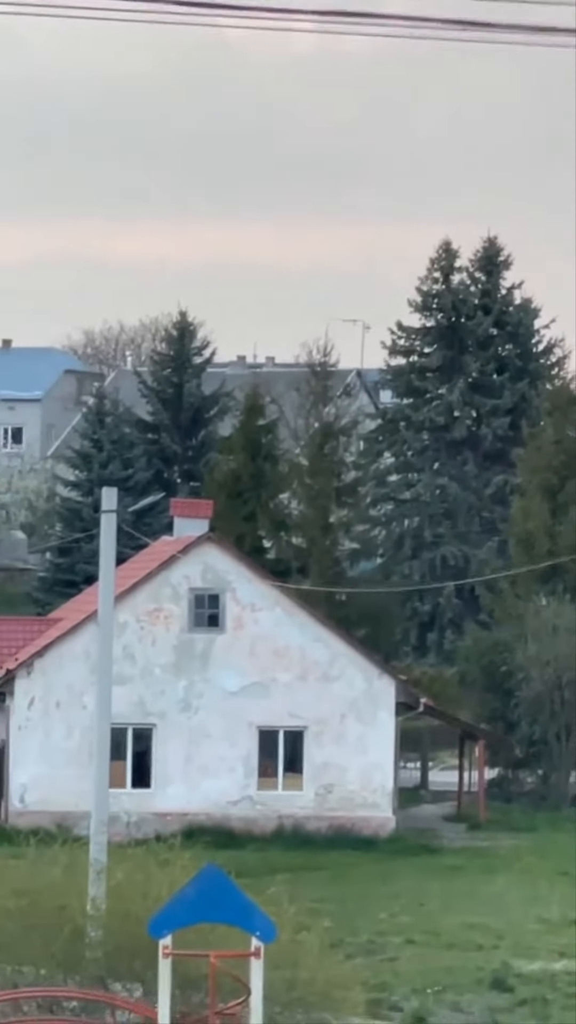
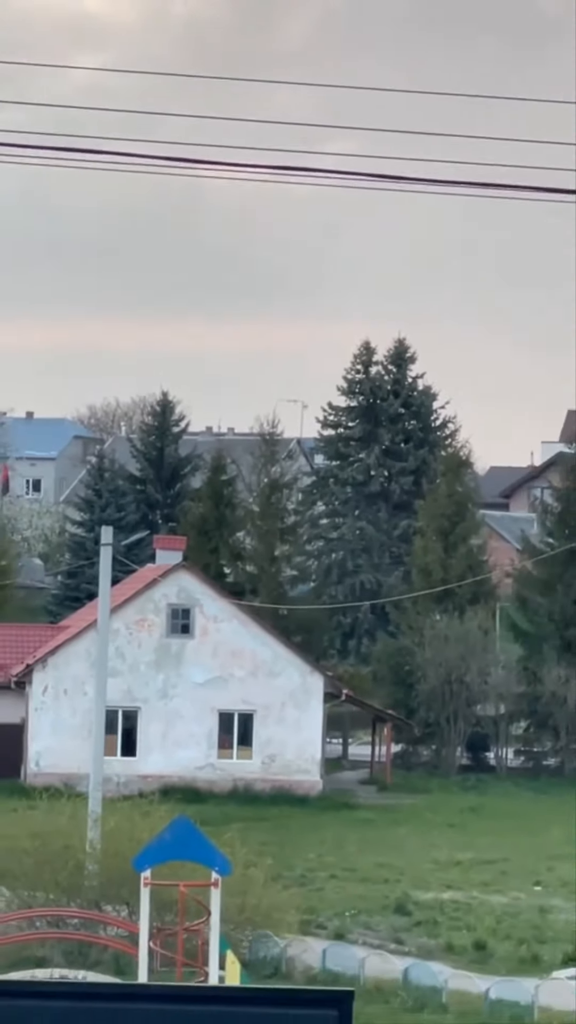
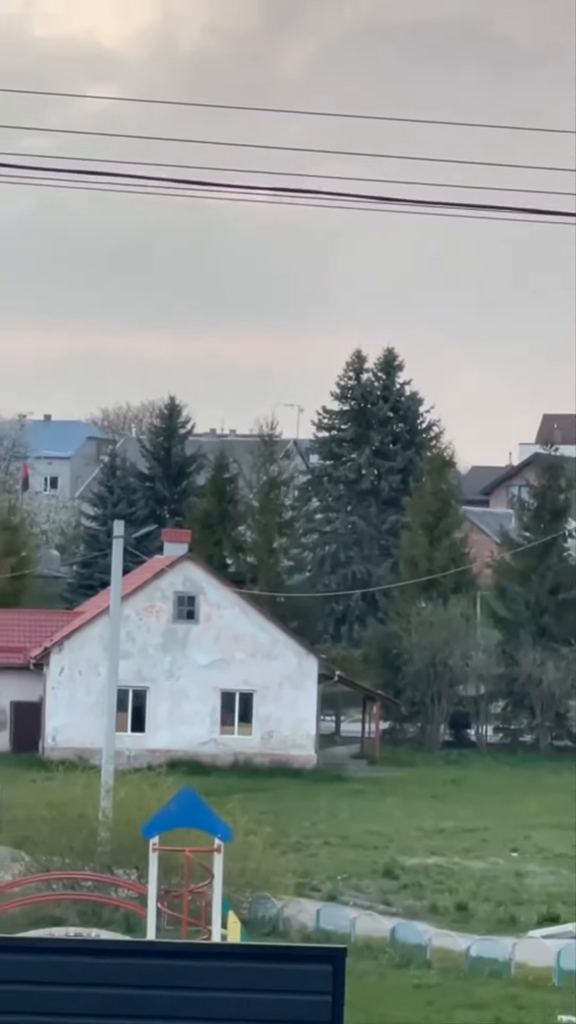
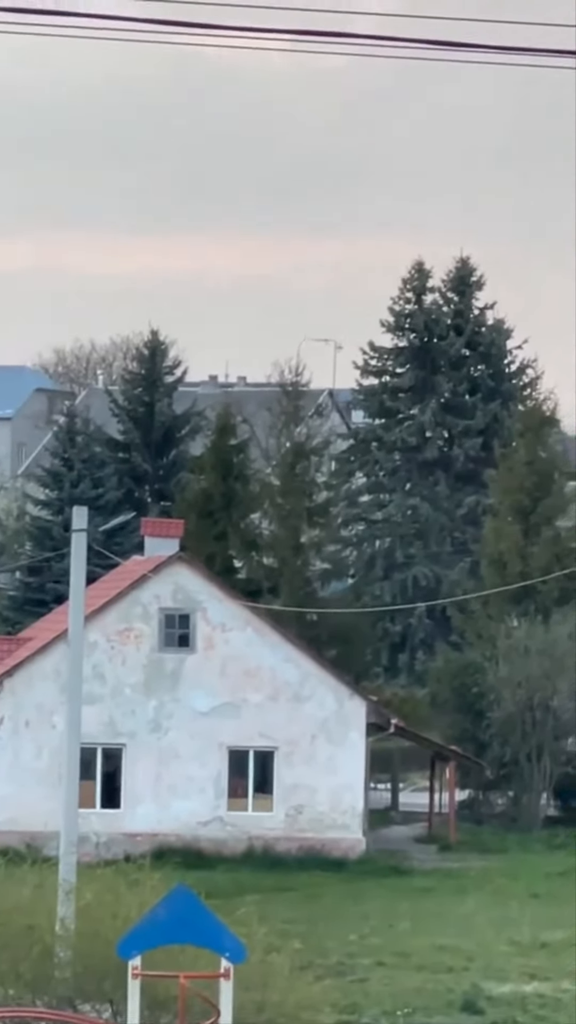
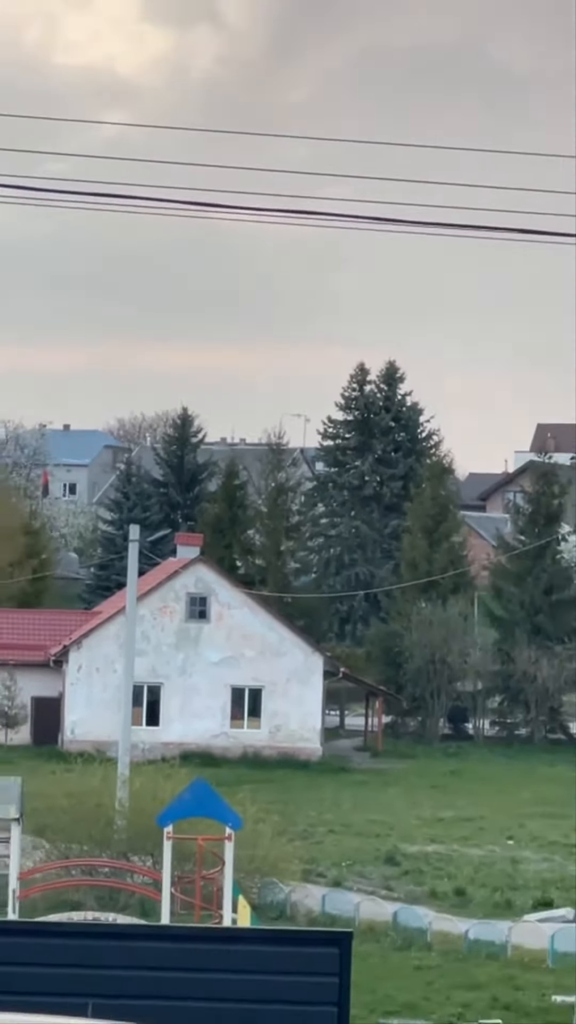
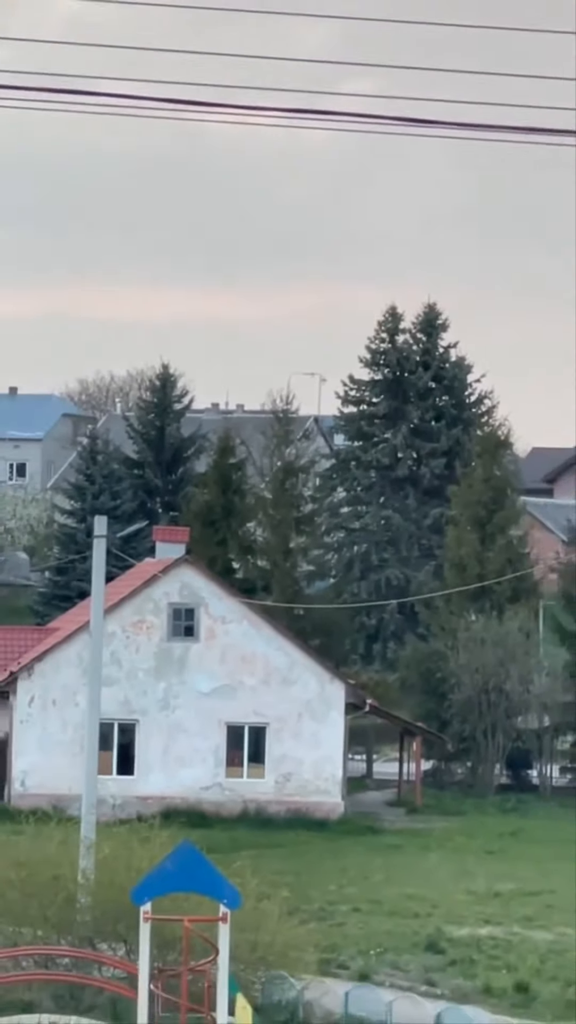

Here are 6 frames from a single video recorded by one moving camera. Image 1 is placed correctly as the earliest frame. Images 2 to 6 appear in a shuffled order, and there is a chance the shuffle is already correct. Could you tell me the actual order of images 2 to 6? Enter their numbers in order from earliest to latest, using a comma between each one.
4, 6, 2, 3, 5
